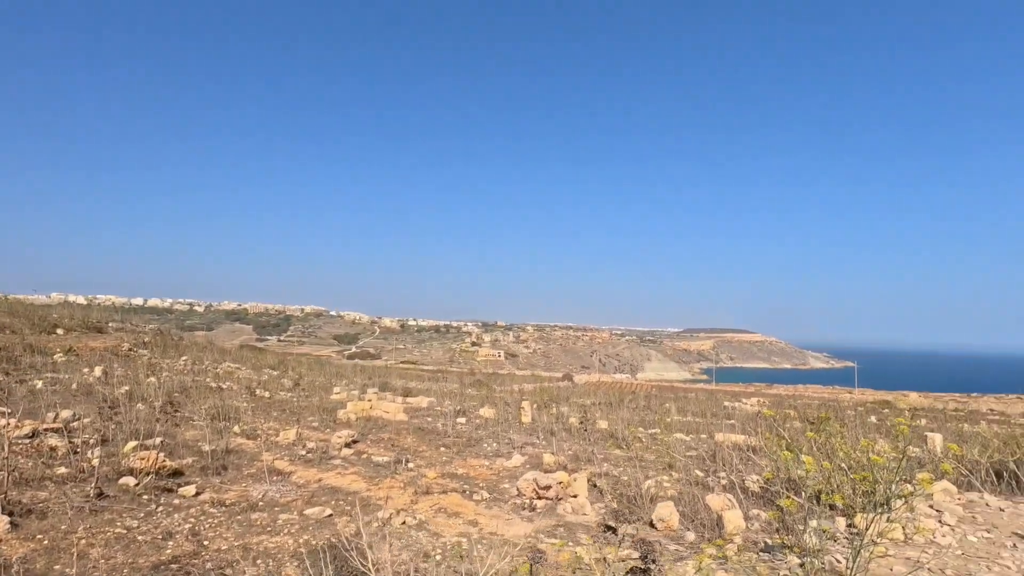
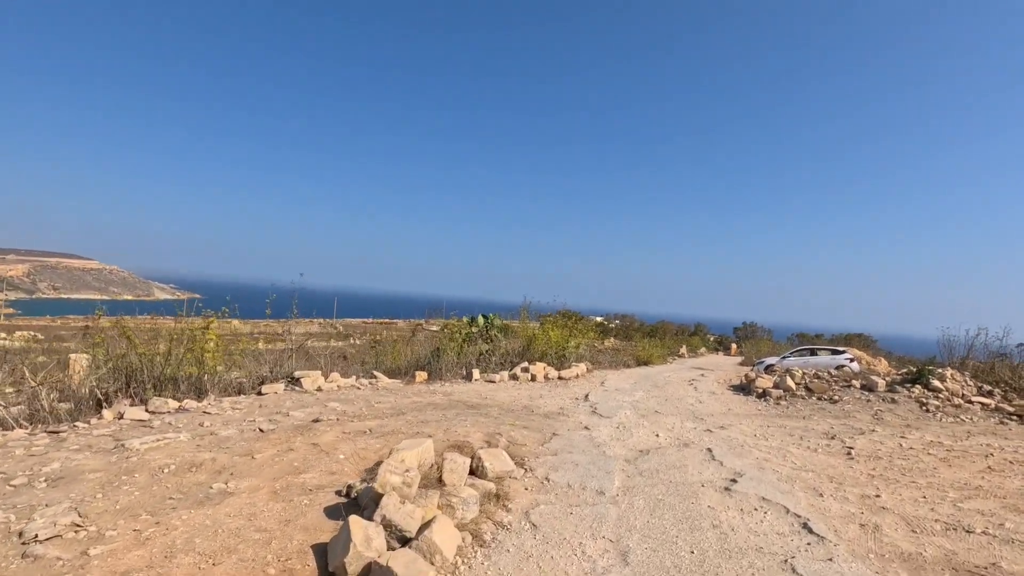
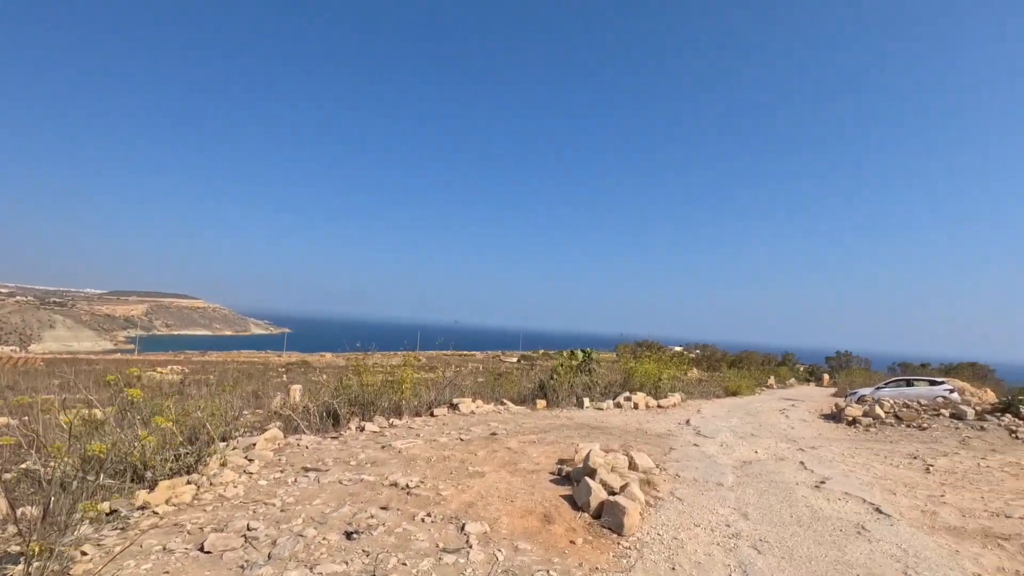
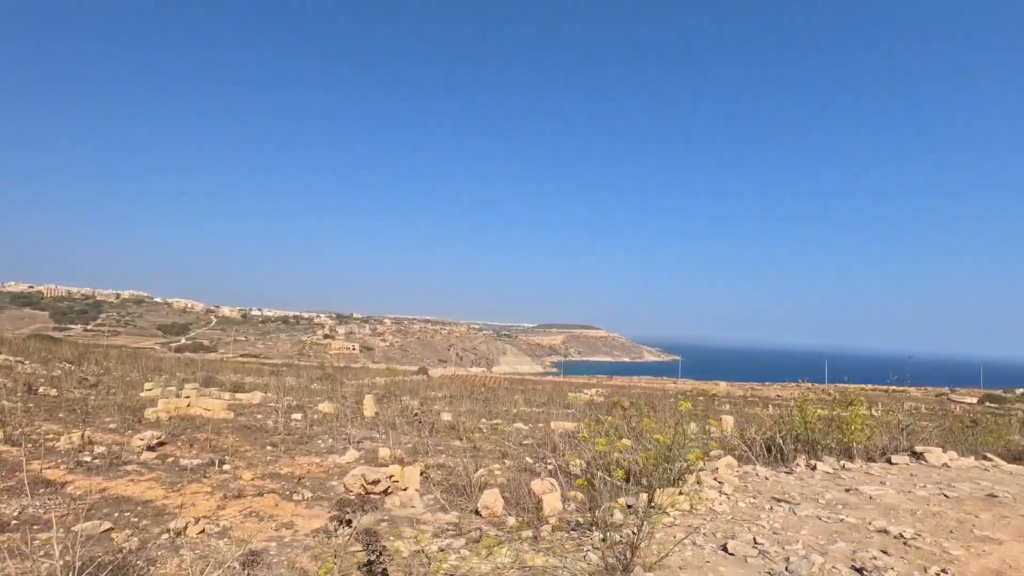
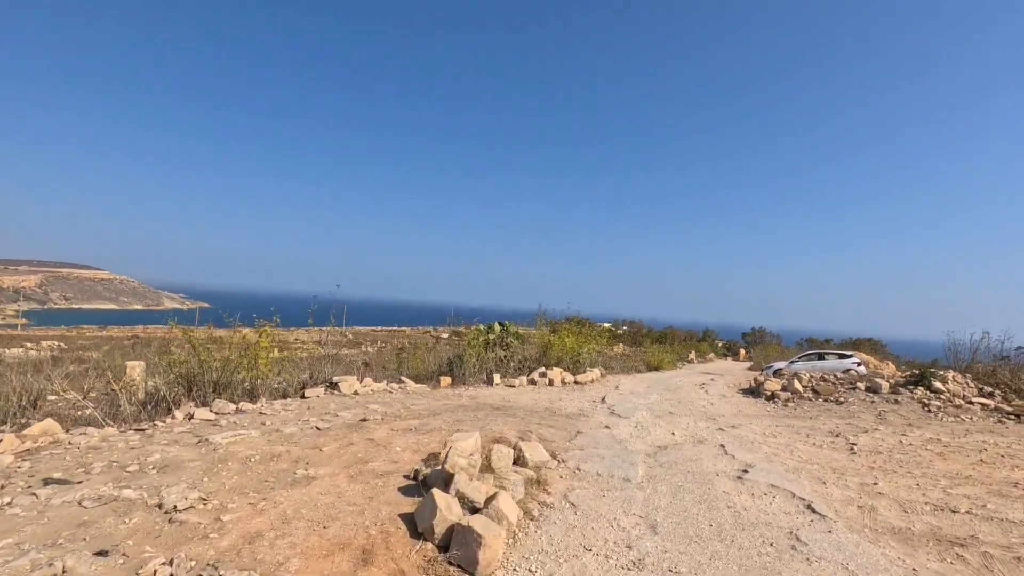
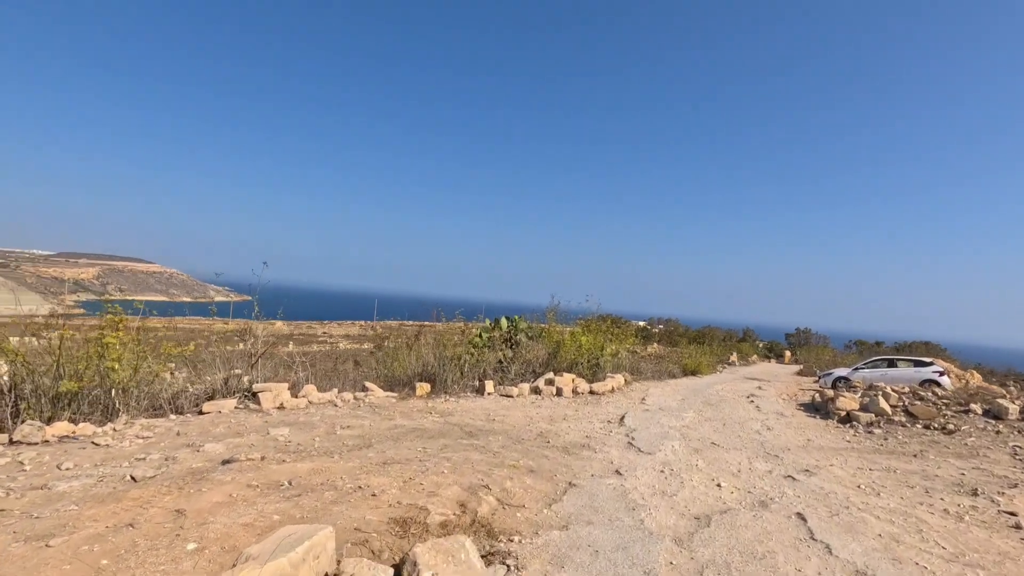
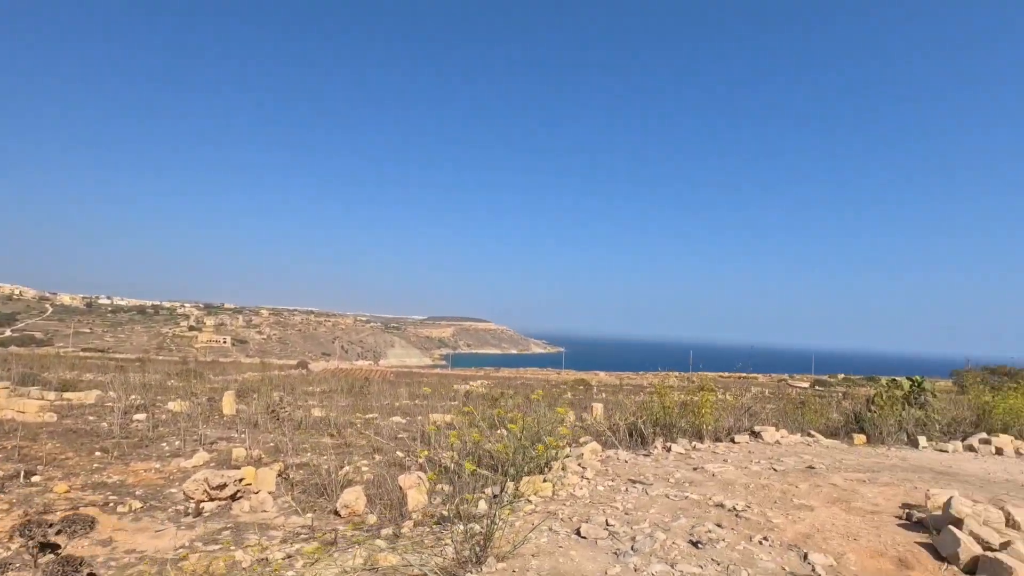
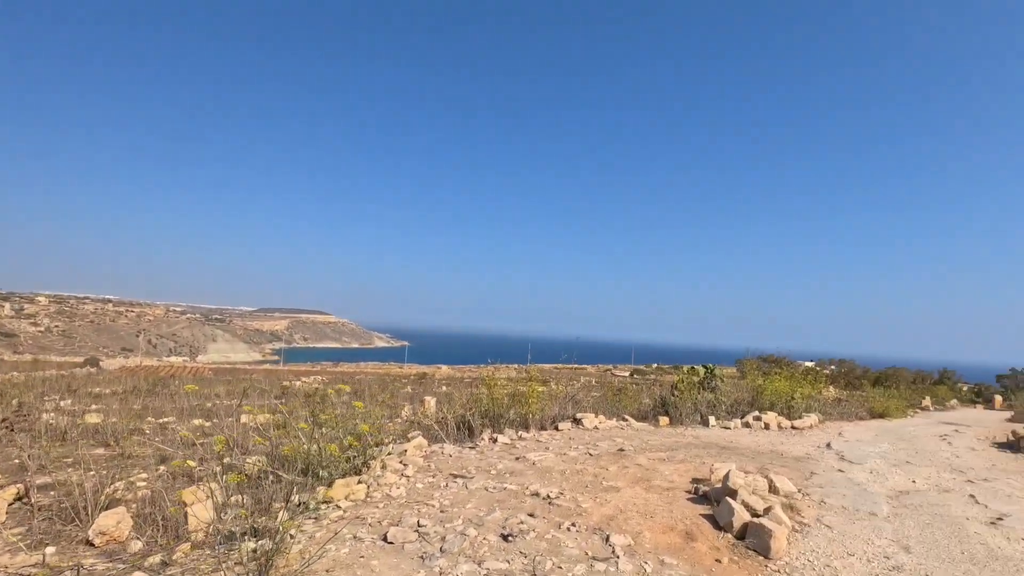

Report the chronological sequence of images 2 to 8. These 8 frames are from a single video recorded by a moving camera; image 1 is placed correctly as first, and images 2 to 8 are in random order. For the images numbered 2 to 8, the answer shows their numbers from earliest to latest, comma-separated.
4, 7, 8, 3, 5, 2, 6
